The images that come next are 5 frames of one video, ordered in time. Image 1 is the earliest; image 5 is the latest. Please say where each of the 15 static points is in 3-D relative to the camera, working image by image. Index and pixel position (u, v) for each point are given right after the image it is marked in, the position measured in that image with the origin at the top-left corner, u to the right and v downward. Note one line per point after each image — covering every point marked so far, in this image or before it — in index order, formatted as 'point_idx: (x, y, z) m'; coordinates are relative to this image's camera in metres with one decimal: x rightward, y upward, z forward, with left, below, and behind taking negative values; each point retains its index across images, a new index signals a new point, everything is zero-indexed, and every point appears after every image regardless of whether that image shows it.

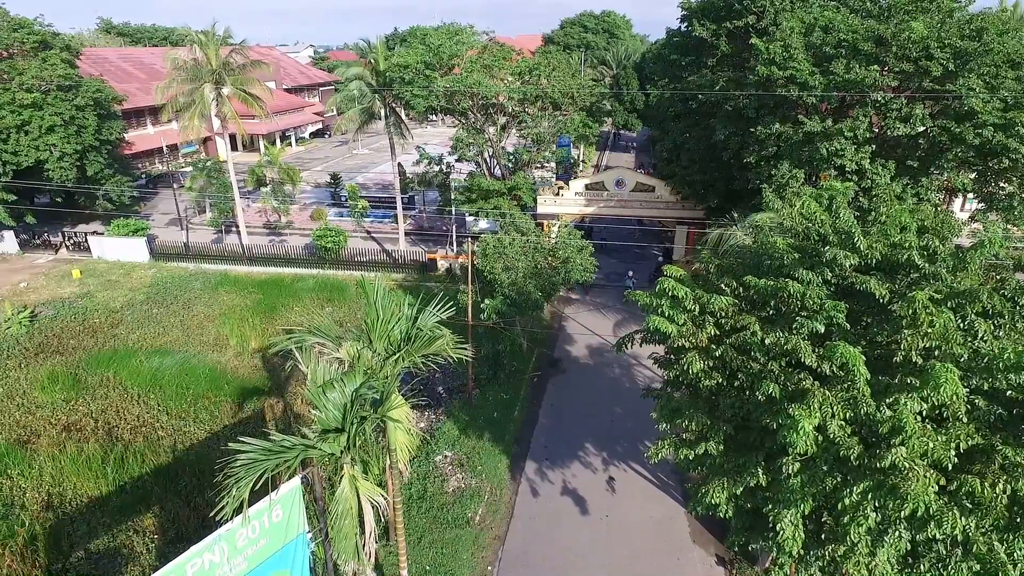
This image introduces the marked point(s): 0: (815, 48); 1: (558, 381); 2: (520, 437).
0: (+6.6, +5.2, +12.8) m
1: (+1.2, -2.4, +15.1) m
2: (+0.2, -3.3, +13.1) m
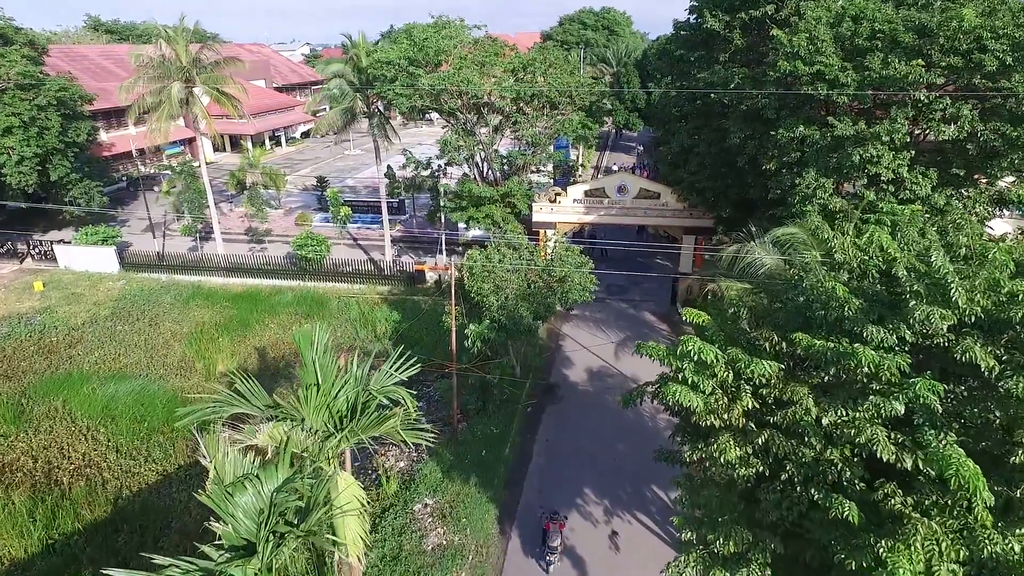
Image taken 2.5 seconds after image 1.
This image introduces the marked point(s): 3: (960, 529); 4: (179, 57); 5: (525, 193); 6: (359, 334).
0: (+6.4, +4.8, +11.3) m
1: (+1.0, -2.9, +13.6) m
2: (0.0, -3.8, +11.7) m
3: (+2.9, -1.5, +3.8) m
4: (-10.6, +7.3, +18.6) m
5: (+0.4, +2.9, +18.3) m
6: (-4.5, -1.4, +17.4) m
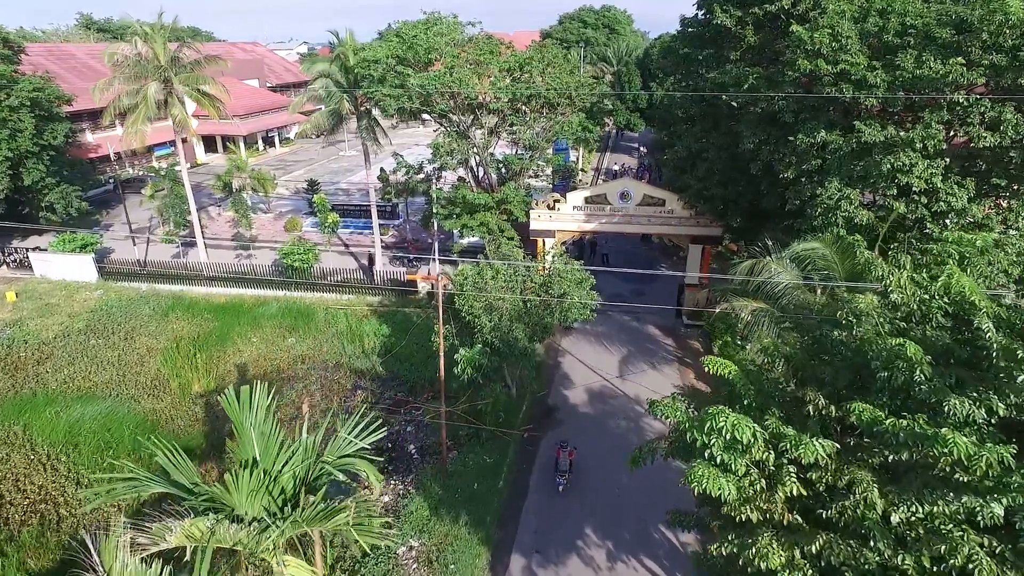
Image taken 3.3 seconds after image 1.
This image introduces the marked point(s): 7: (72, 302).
0: (+6.3, +4.4, +10.3) m
1: (+0.9, -3.2, +12.6) m
2: (-0.1, -4.2, +10.7) m
3: (+2.8, -1.9, +2.8) m
4: (-10.7, +7.0, +17.6) m
5: (+0.3, +2.6, +17.3) m
6: (-4.6, -1.7, +16.4) m
7: (-14.7, -0.5, +19.6) m
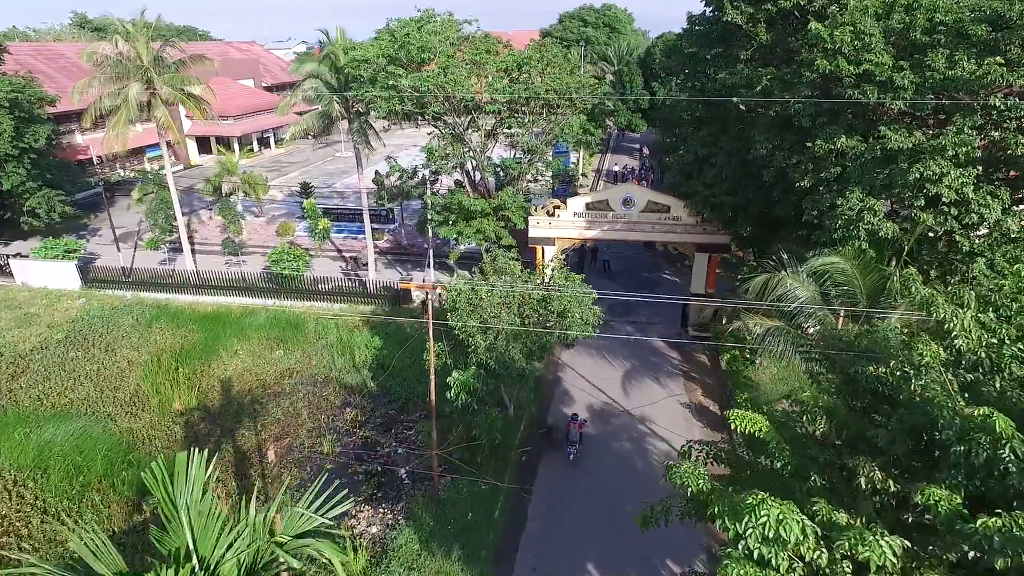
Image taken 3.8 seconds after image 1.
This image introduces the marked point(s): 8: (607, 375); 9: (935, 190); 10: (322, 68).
0: (+6.2, +4.1, +9.5) m
1: (+0.8, -3.5, +11.9) m
2: (-0.2, -4.5, +9.9) m
3: (+2.7, -2.2, +2.1) m
4: (-10.8, +6.7, +16.9) m
5: (+0.2, +2.3, +16.5) m
6: (-4.7, -2.0, +15.7) m
7: (-14.8, -0.7, +18.8) m
8: (+2.4, -2.2, +14.7) m
9: (+6.2, +1.4, +8.6) m
10: (-5.3, +6.1, +16.2) m
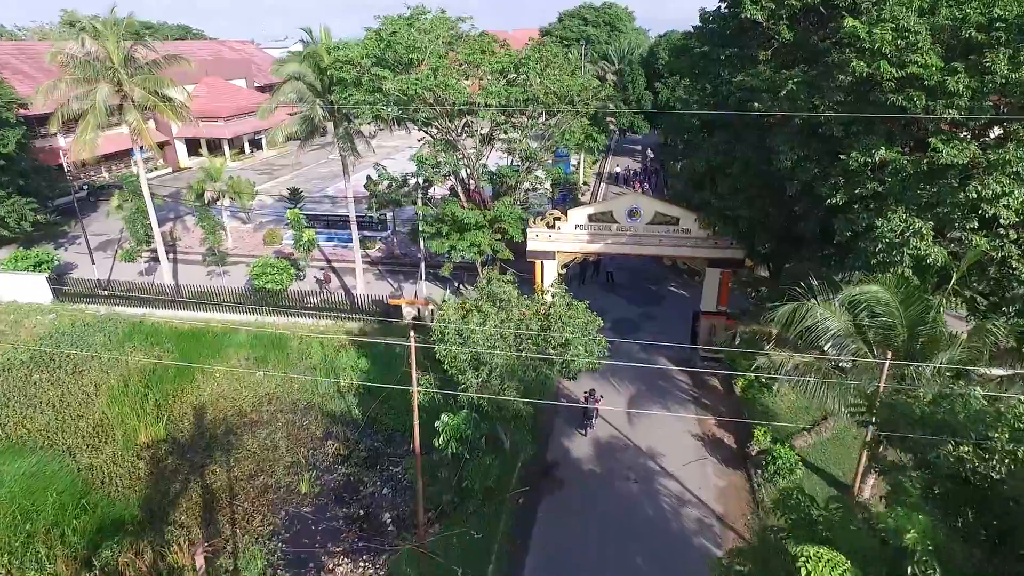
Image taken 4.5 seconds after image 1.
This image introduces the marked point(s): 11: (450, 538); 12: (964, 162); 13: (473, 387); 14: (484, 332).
0: (+6.2, +3.7, +8.4) m
1: (+0.7, -4.0, +10.8) m
2: (-0.3, -4.9, +8.8) m
3: (+2.7, -2.7, +1.0) m
4: (-10.9, +6.3, +15.7) m
5: (+0.1, +1.8, +15.4) m
6: (-4.8, -2.4, +14.5) m
7: (-14.8, -1.2, +17.7) m
8: (+2.3, -2.6, +13.6) m
9: (+6.1, +1.0, +7.4) m
10: (-5.3, +5.6, +15.0) m
11: (-1.1, -4.2, +9.8) m
12: (+6.0, +1.7, +7.8) m
13: (-0.6, -1.5, +9.1) m
14: (-0.4, -0.7, +9.2) m
